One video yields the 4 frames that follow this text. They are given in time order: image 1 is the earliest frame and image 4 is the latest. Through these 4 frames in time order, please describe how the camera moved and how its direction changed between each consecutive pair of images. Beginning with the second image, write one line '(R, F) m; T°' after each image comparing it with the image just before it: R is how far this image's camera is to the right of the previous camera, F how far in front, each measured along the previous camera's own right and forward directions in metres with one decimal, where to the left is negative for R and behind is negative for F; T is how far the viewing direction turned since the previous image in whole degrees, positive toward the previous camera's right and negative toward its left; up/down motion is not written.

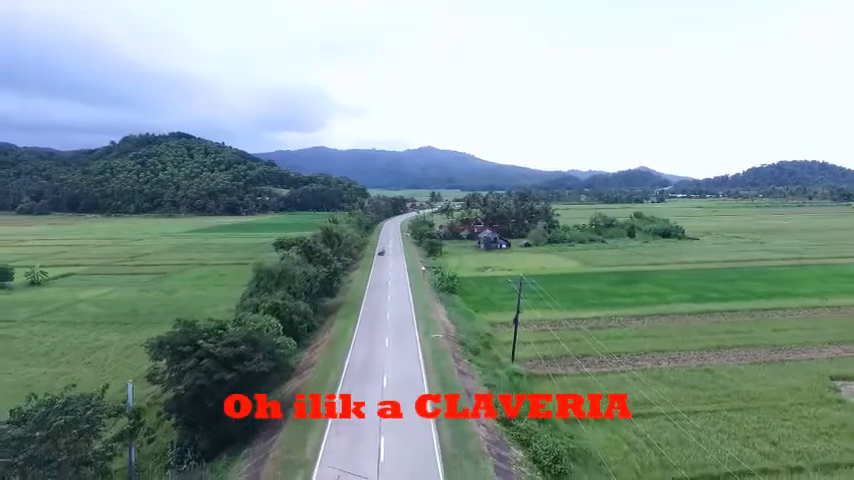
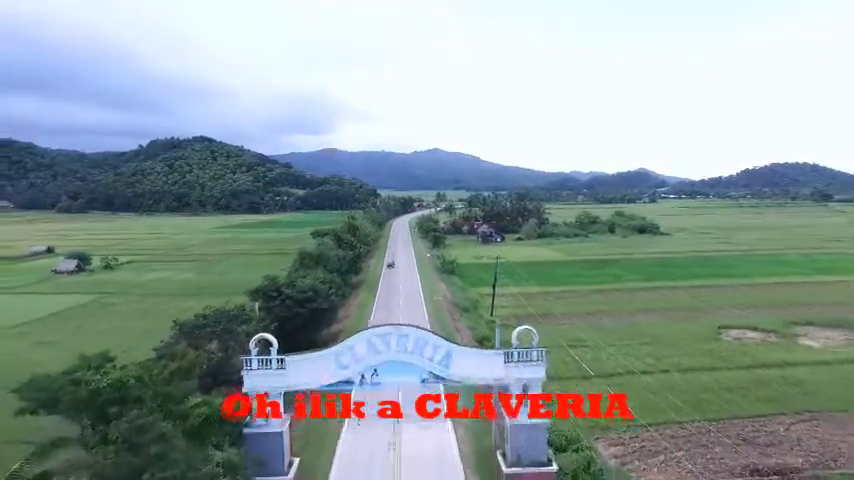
(+0.3, -10.6) m; -1°
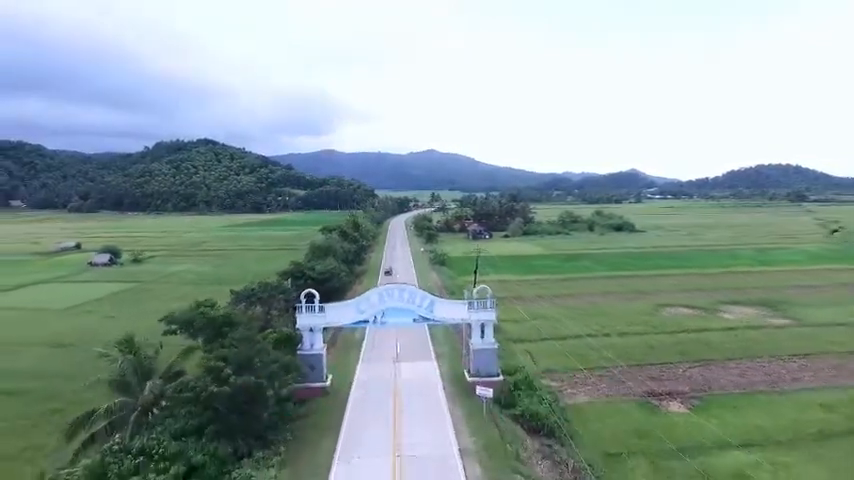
(+0.2, -7.7) m; 0°
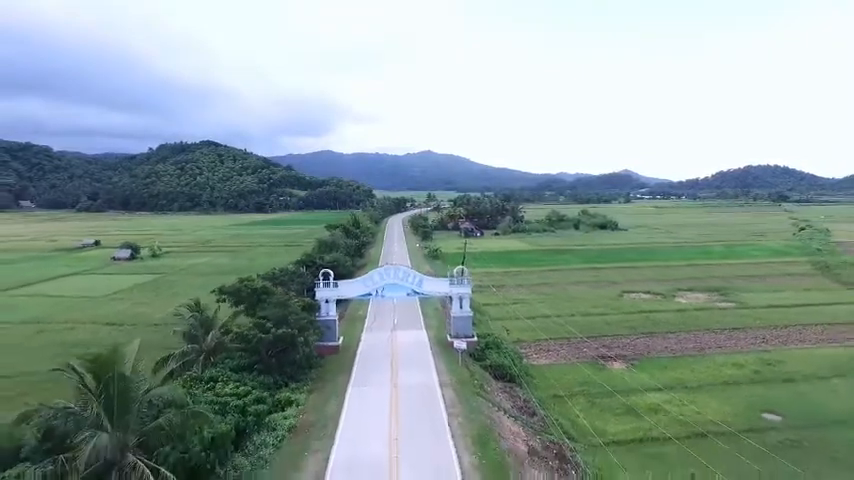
(+0.4, -6.2) m; 0°
